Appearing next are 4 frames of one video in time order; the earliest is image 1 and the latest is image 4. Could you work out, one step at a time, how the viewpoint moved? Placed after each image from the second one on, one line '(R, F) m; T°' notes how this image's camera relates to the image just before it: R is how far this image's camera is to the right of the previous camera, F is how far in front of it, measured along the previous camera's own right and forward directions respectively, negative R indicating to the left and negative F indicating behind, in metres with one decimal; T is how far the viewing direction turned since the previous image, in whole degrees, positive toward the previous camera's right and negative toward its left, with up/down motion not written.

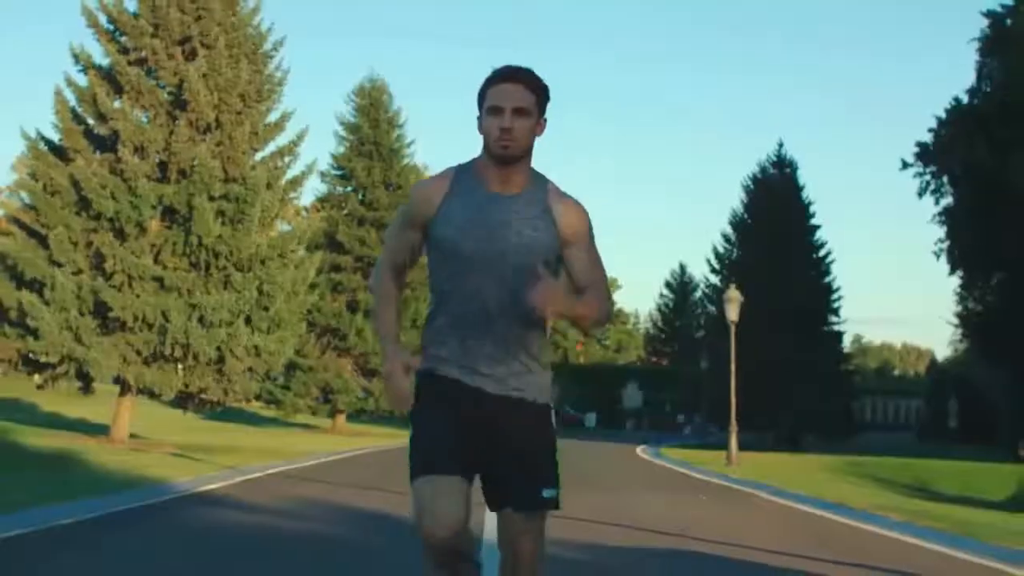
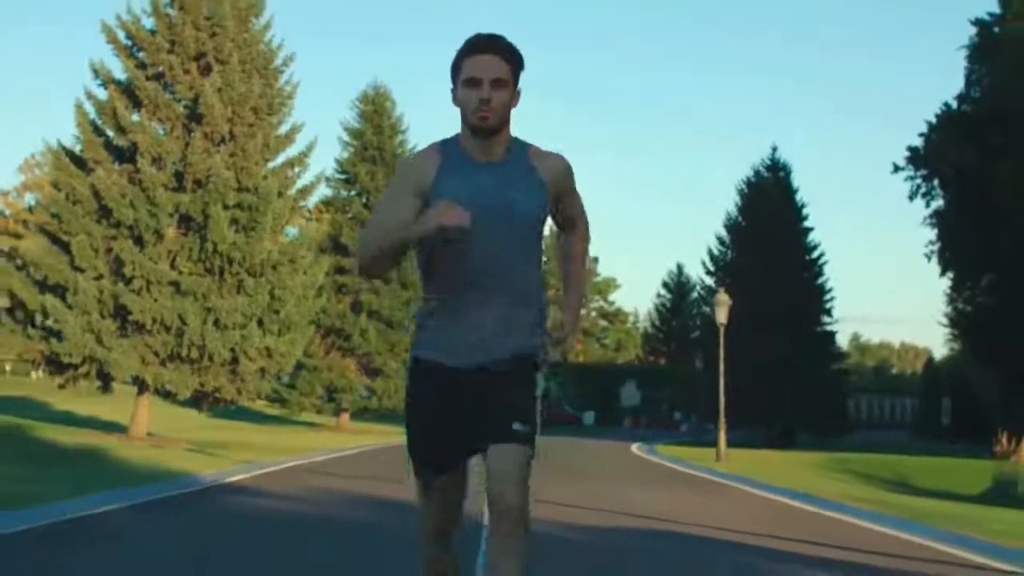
(0.0, -1.0) m; 0°
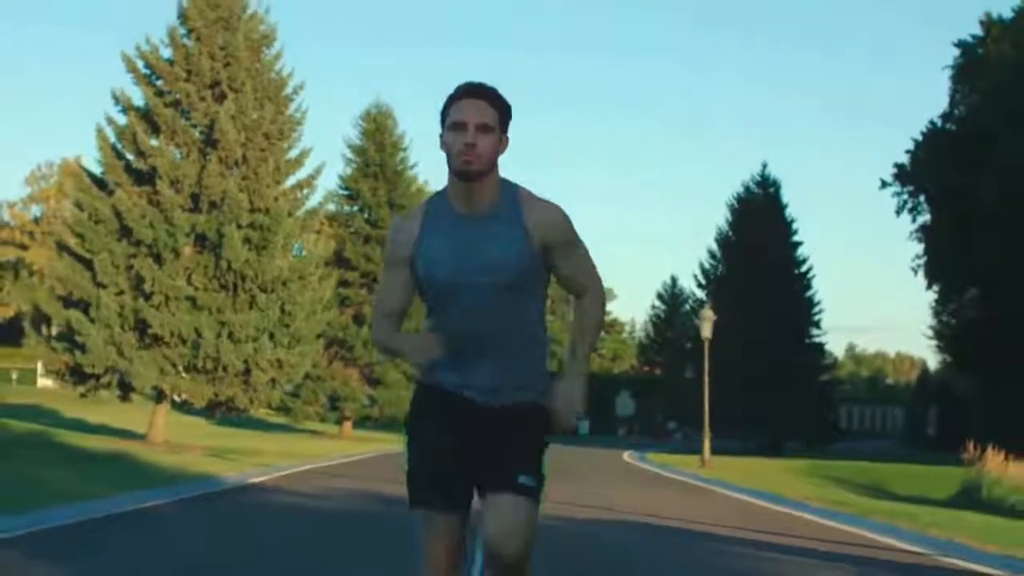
(0.0, -1.3) m; 0°
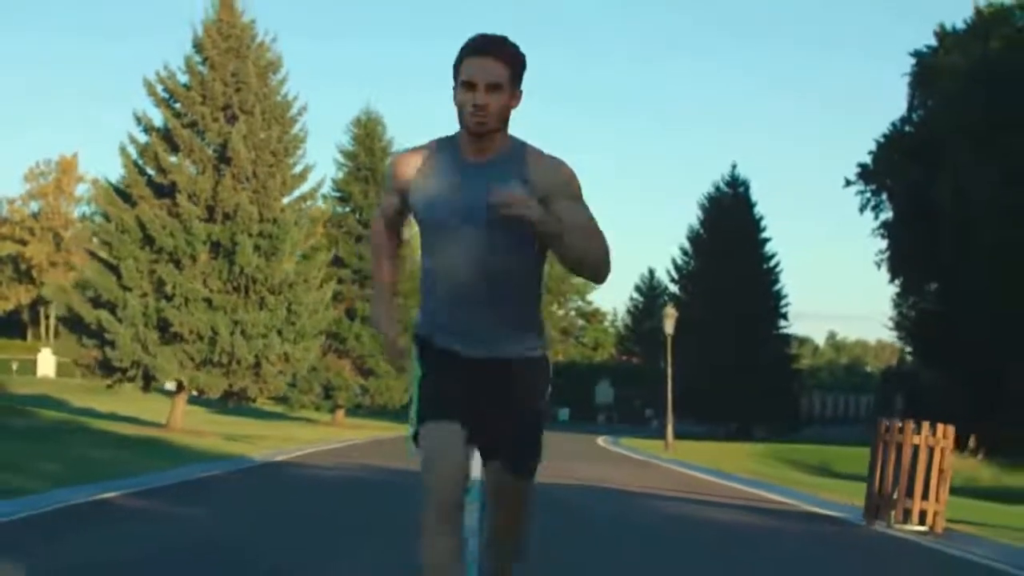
(0.0, -2.6) m; +1°
